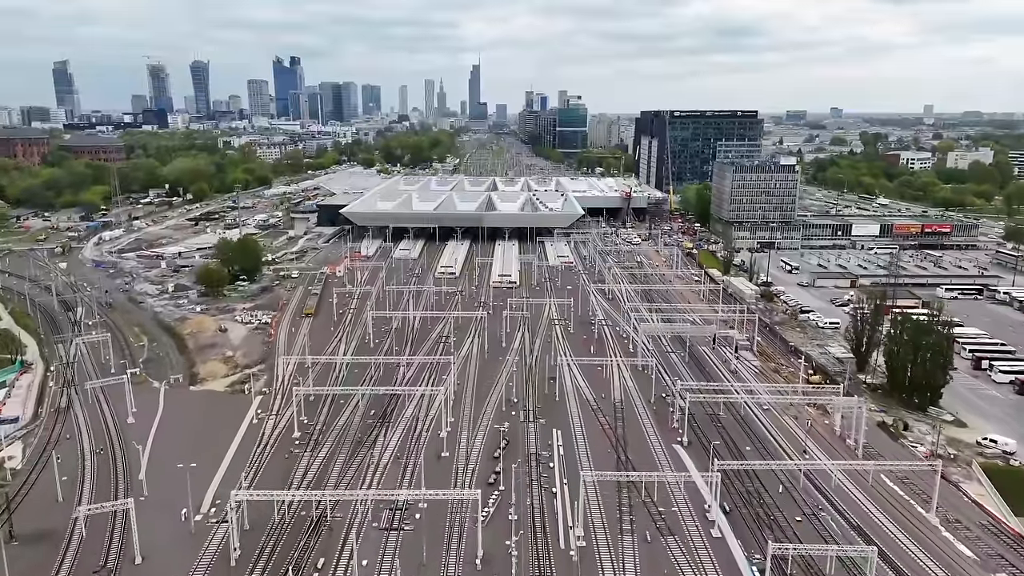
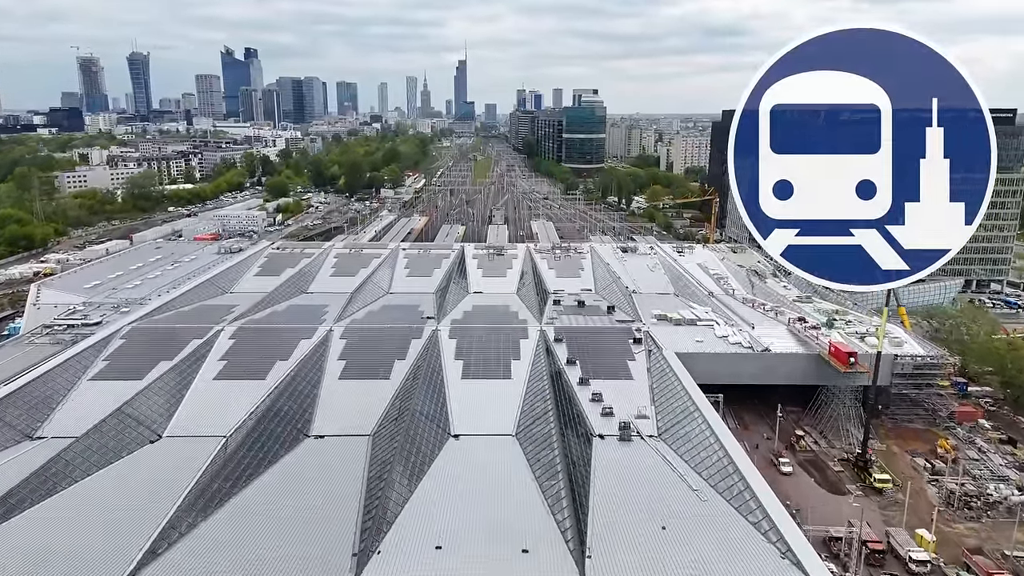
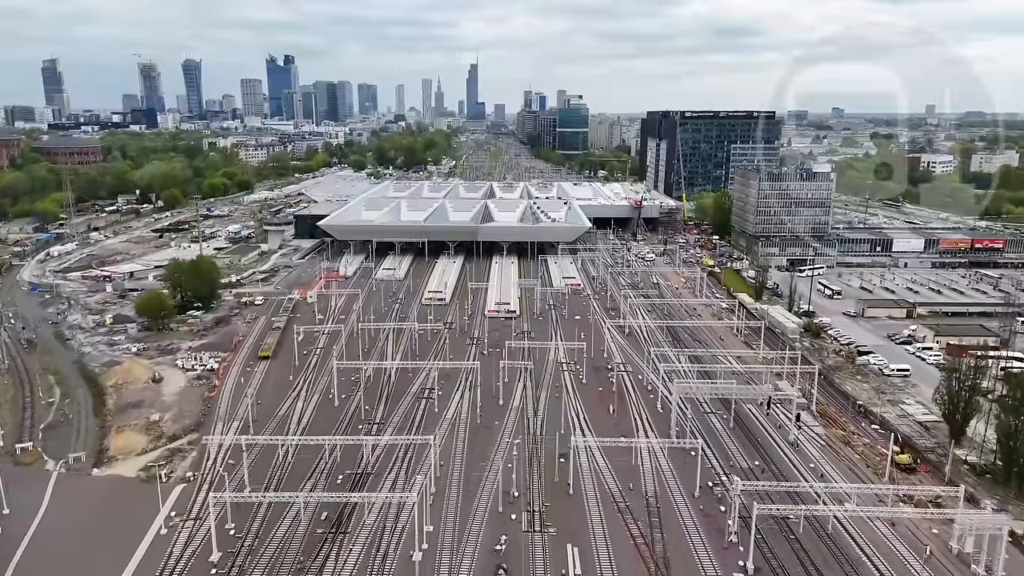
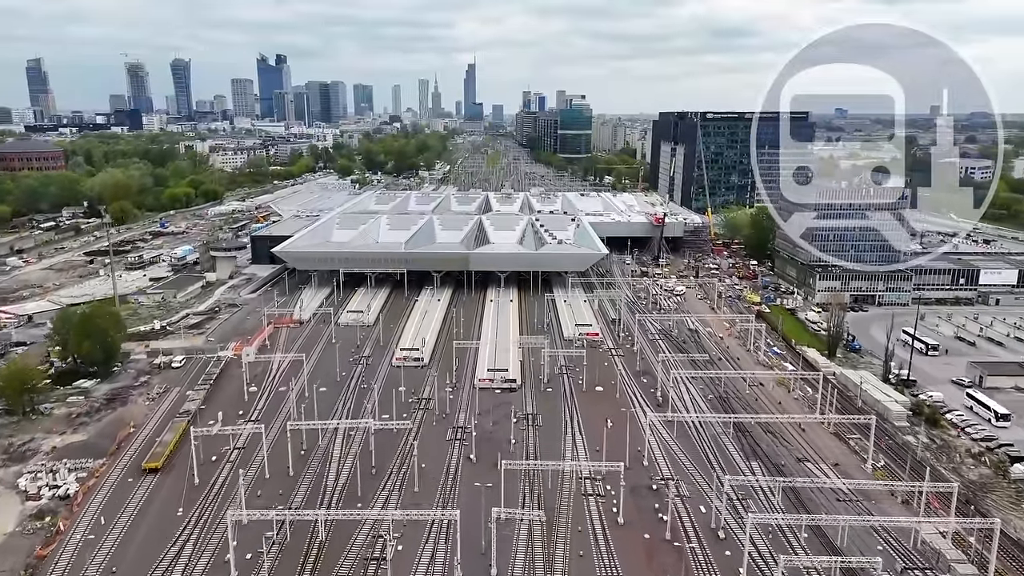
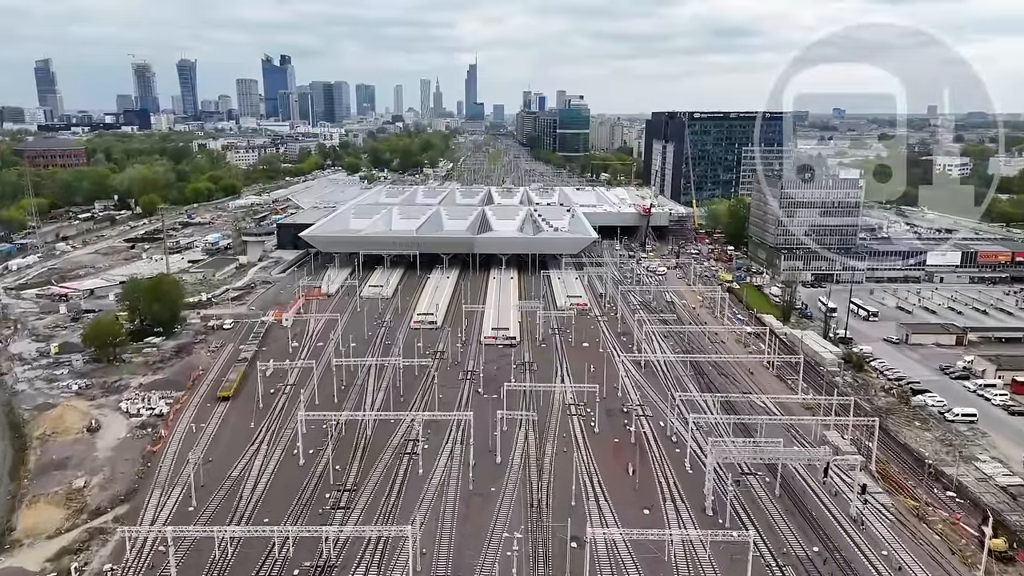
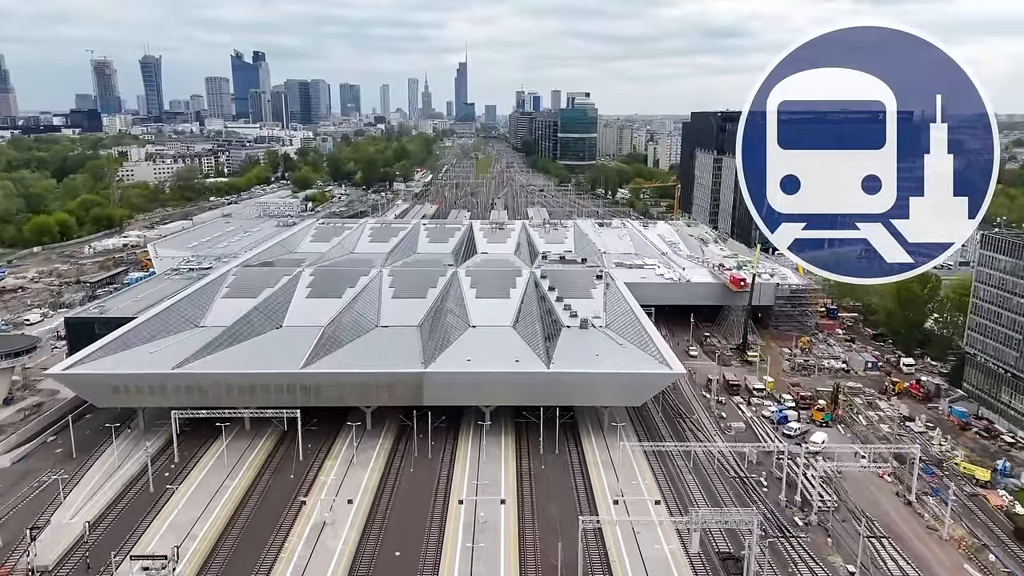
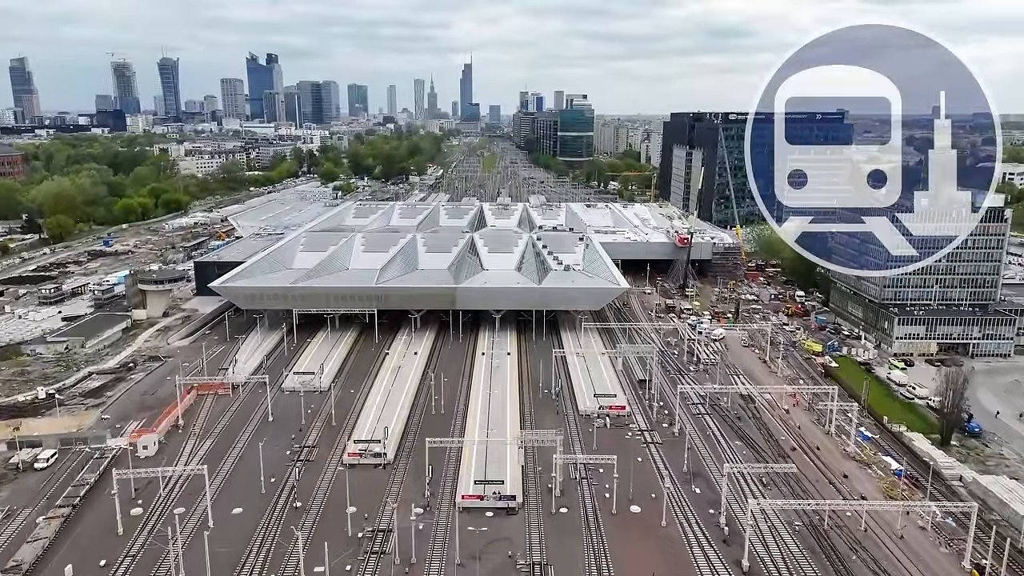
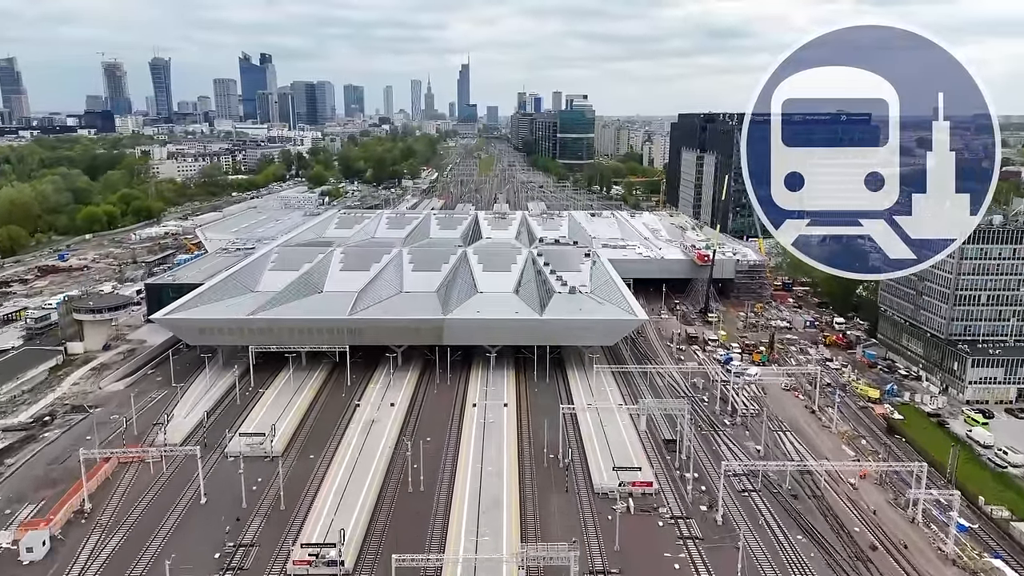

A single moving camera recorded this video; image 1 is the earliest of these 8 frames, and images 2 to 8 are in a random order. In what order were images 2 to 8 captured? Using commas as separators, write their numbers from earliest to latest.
3, 5, 4, 7, 8, 6, 2
